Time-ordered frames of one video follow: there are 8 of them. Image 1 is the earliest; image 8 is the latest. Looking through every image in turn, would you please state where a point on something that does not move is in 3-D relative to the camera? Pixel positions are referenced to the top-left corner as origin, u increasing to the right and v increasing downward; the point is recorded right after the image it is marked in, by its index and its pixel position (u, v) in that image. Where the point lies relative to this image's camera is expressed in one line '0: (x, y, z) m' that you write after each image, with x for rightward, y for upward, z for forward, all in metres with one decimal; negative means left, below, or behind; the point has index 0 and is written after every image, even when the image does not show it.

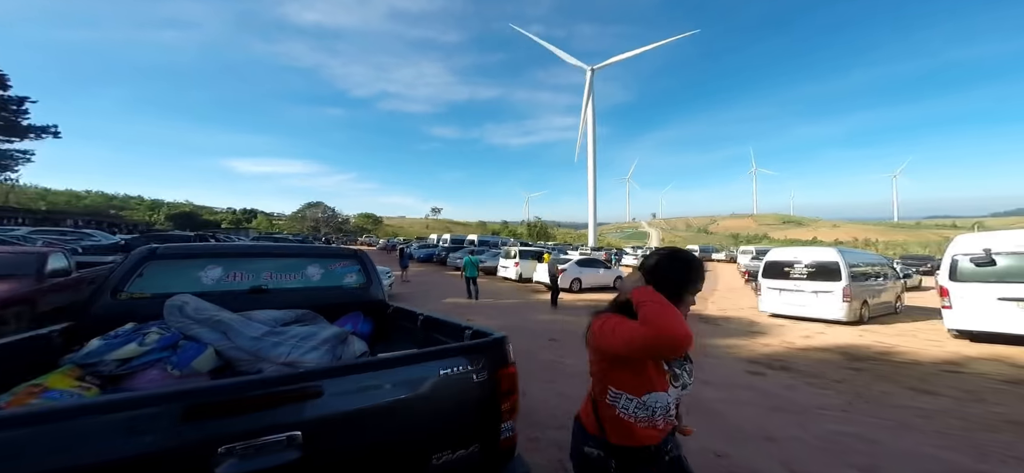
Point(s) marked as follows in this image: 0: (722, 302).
0: (+7.4, -2.3, +14.8) m
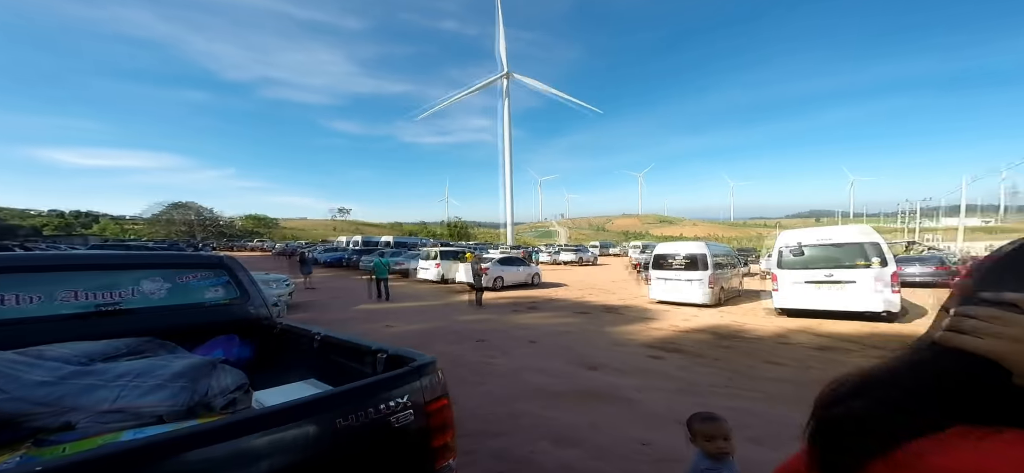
0: (+4.4, -2.2, +15.9) m
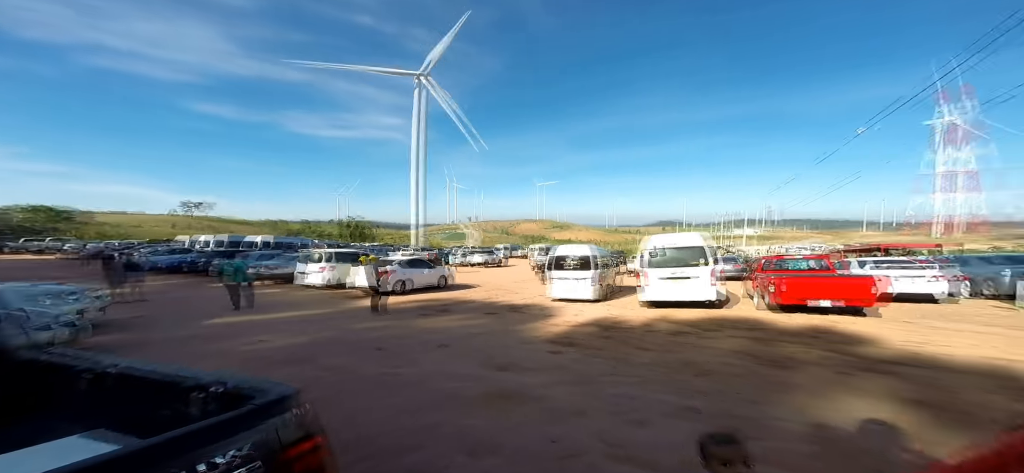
0: (+0.7, -2.2, +16.3) m
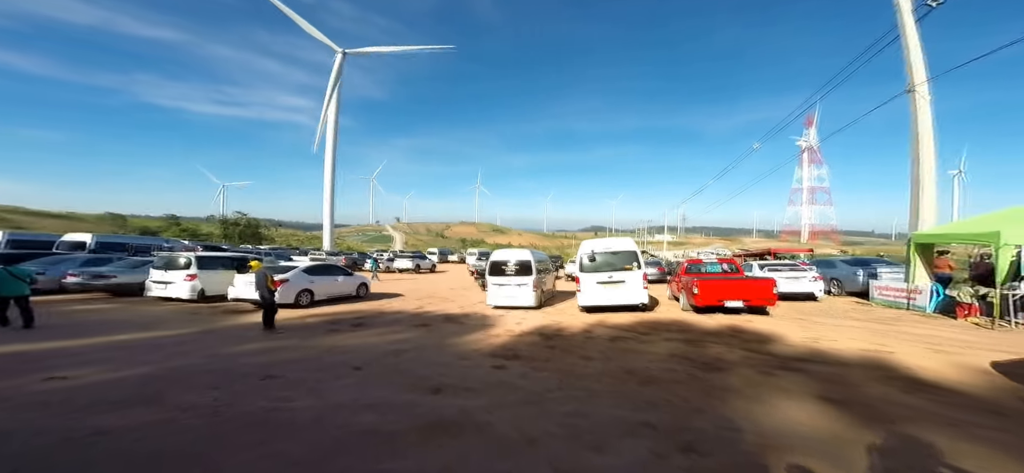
0: (-1.9, -2.4, +16.0) m
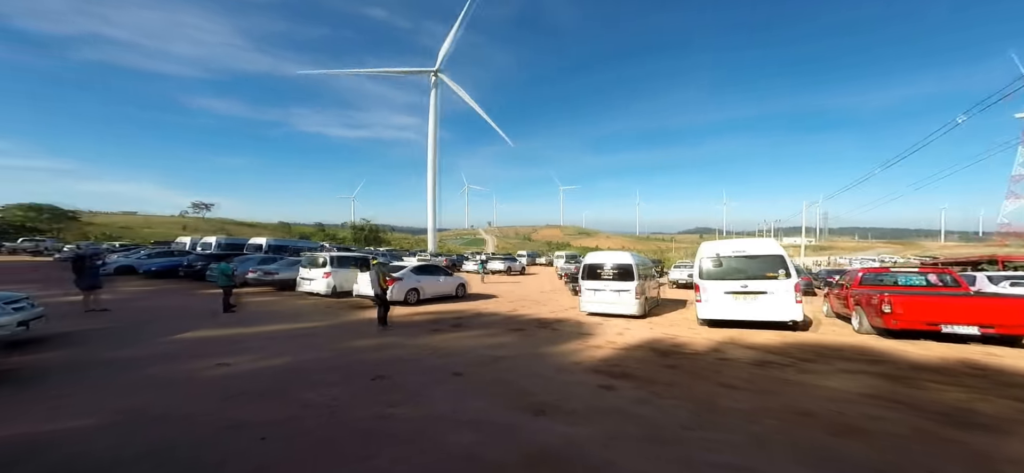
0: (+1.5, -2.4, +14.8) m
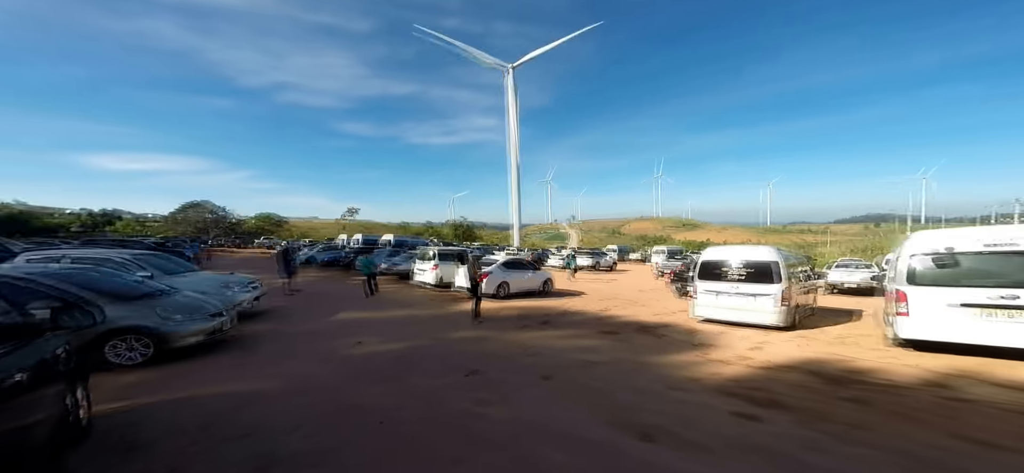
0: (+4.5, -2.1, +12.6) m
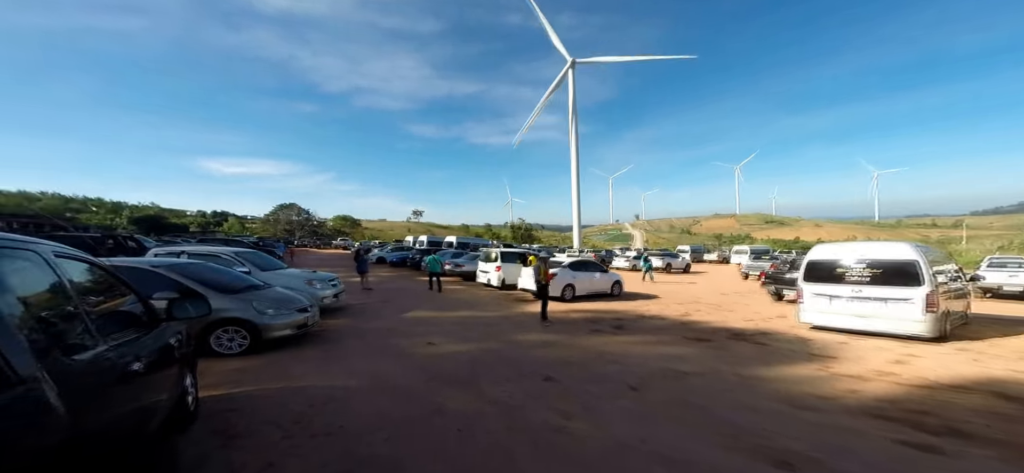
0: (+6.4, -2.0, +11.2) m
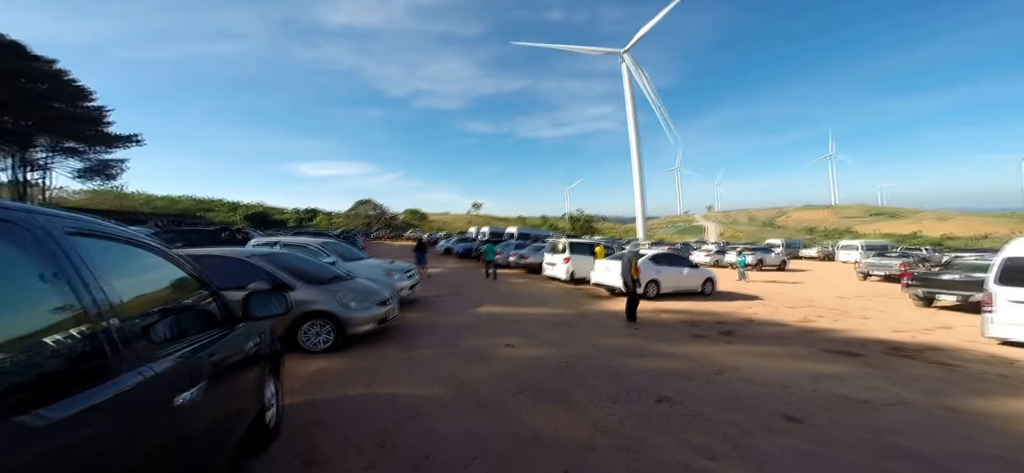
0: (+8.4, -1.8, +9.1) m
